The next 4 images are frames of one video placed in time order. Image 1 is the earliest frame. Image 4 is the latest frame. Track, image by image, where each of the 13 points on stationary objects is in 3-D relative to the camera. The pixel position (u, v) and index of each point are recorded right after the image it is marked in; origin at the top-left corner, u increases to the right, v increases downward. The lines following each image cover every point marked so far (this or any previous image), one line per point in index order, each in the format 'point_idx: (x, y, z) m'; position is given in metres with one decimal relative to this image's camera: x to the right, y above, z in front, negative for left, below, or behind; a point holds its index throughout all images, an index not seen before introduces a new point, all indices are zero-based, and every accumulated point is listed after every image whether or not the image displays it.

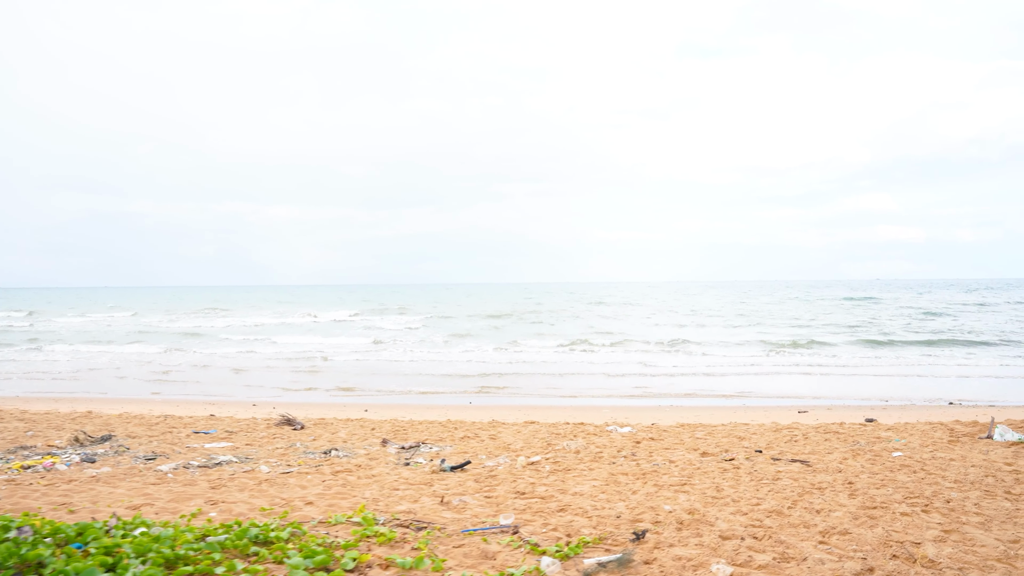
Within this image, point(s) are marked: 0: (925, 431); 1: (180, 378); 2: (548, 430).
0: (+2.8, -1.0, +6.9) m
1: (-5.4, -1.5, +17.2) m
2: (+0.3, -1.1, +8.1) m
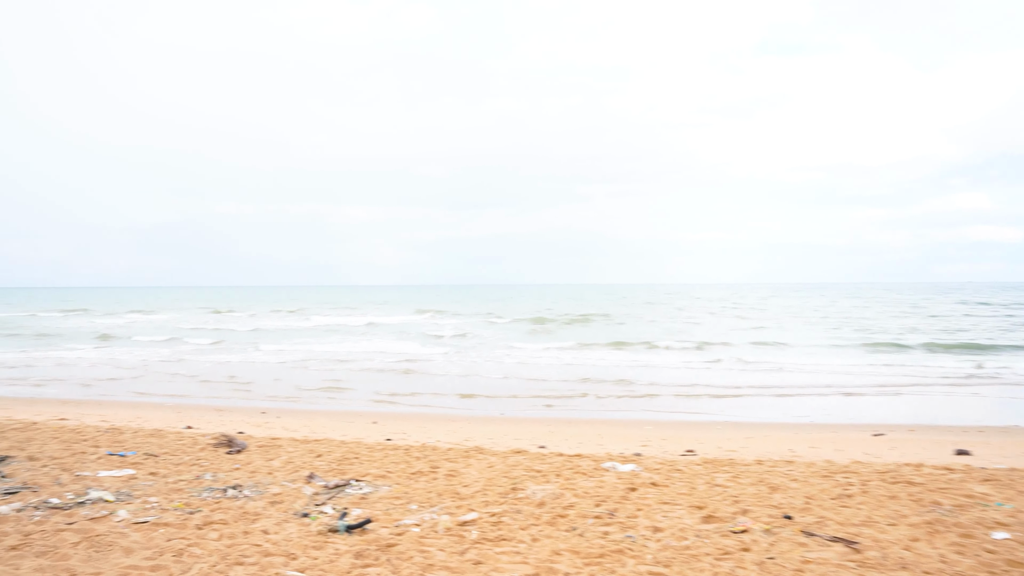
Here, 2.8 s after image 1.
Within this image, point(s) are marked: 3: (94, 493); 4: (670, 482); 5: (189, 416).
0: (+2.5, -0.9, +4.9) m
1: (-4.9, -1.4, +15.8) m
2: (+0.1, -1.1, +6.3) m
3: (-2.3, -1.1, +5.8) m
4: (+0.8, -1.0, +5.5) m
5: (-4.0, -1.6, +12.8) m
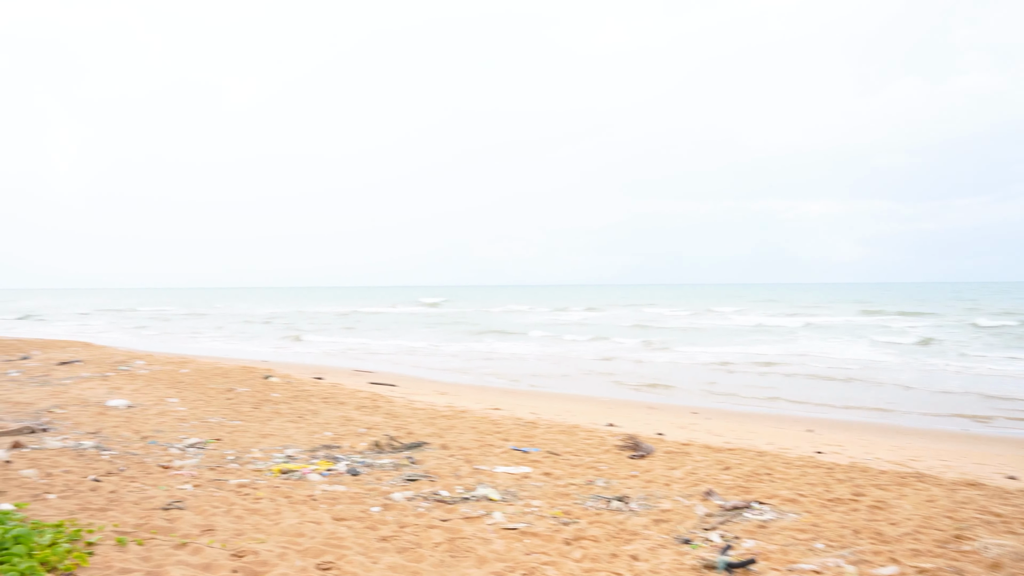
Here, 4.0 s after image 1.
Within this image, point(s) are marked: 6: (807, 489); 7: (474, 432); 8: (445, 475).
0: (+3.9, -0.9, +2.7) m
1: (+1.7, -1.3, +15.7) m
2: (+2.3, -1.0, +5.0) m
3: (-0.2, -1.1, +5.6) m
4: (+2.6, -1.0, +4.0) m
5: (+1.3, -1.5, +12.6) m
6: (+1.6, -1.1, +5.5) m
7: (-0.3, -1.1, +8.2) m
8: (-0.4, -1.1, +6.1) m
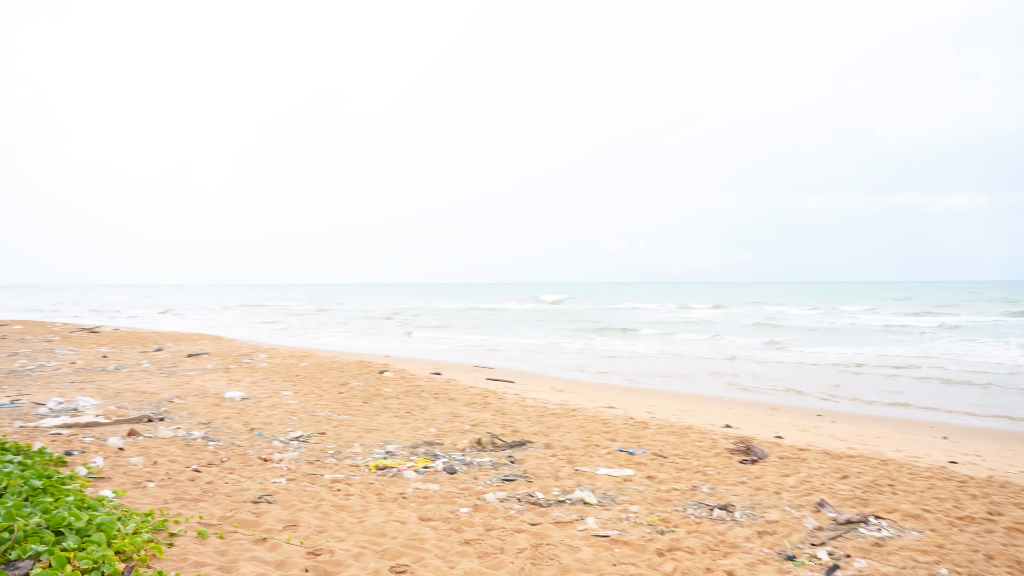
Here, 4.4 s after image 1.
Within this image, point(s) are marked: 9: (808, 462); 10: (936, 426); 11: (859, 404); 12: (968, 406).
0: (+4.0, -0.9, +2.0) m
1: (+3.5, -1.3, +15.2) m
2: (+2.7, -1.0, +4.4) m
3: (+0.4, -1.0, +5.3) m
4: (+2.9, -1.0, +3.4) m
5: (+2.6, -1.5, +12.1) m
6: (+2.0, -1.0, +5.0) m
7: (+0.5, -1.1, +7.9) m
8: (+0.2, -1.1, +5.8) m
9: (+1.8, -1.1, +6.4) m
10: (+4.6, -1.5, +11.3) m
11: (+4.3, -1.5, +12.9) m
12: (+5.7, -1.5, +12.9) m
